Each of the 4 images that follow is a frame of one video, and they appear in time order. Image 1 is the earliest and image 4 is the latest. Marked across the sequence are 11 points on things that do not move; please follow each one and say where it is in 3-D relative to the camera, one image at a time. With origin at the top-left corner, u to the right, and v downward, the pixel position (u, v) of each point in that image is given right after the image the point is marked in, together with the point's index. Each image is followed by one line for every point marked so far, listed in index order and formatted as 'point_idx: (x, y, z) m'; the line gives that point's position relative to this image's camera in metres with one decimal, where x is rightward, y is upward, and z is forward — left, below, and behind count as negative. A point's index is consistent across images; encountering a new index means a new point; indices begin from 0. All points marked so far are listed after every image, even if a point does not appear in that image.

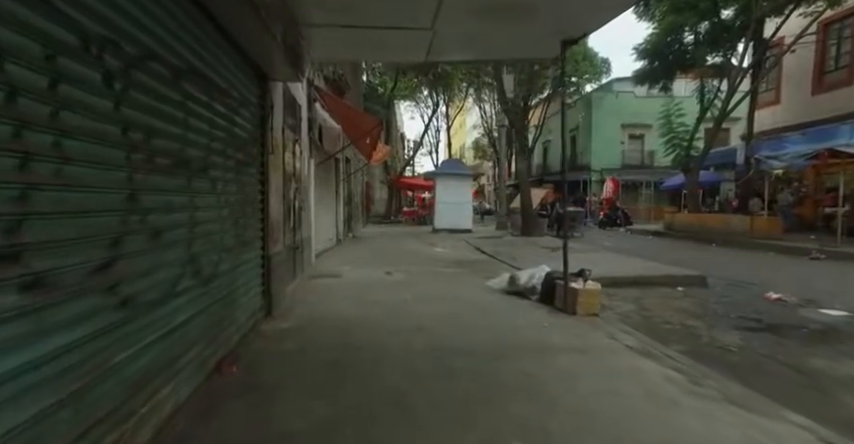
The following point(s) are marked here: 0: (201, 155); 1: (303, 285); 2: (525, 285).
0: (-1.8, +0.5, +3.9) m
1: (-2.4, -1.2, +9.2) m
2: (+1.6, -1.1, +8.1) m
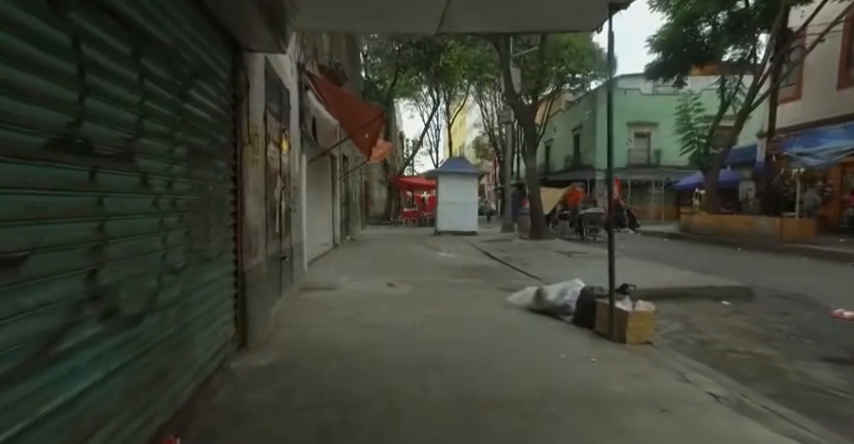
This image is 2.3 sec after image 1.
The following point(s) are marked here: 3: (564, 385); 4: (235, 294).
0: (-1.7, +0.5, +2.6) m
1: (-2.2, -1.3, +7.9) m
2: (+1.8, -1.2, +6.8) m
3: (+1.2, -1.4, +4.2) m
4: (-2.0, -0.7, +5.0) m
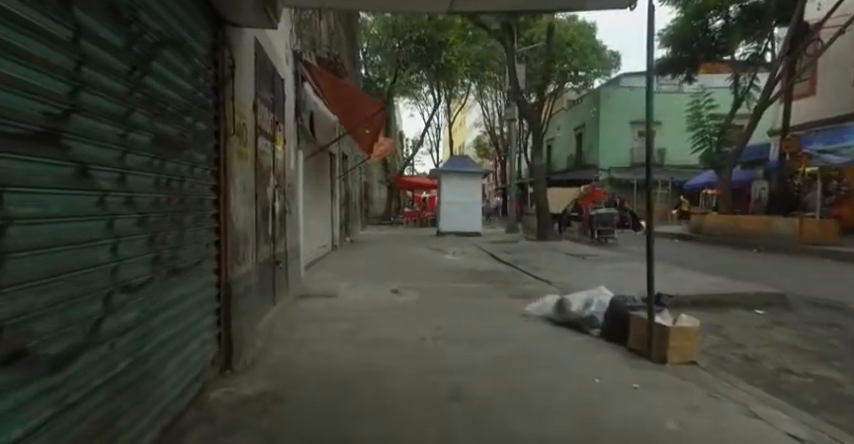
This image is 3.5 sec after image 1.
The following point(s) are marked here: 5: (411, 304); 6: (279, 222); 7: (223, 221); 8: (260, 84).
0: (-1.5, +0.4, +1.9) m
1: (-2.1, -1.3, +7.2) m
2: (+1.9, -1.2, +6.1) m
3: (+1.3, -1.5, +3.5) m
4: (-1.9, -0.8, +4.3) m
5: (-0.3, -1.3, +7.9) m
6: (-2.2, 0.0, +7.3) m
7: (-1.9, 0.0, +4.5) m
8: (-2.1, +1.7, +6.0) m
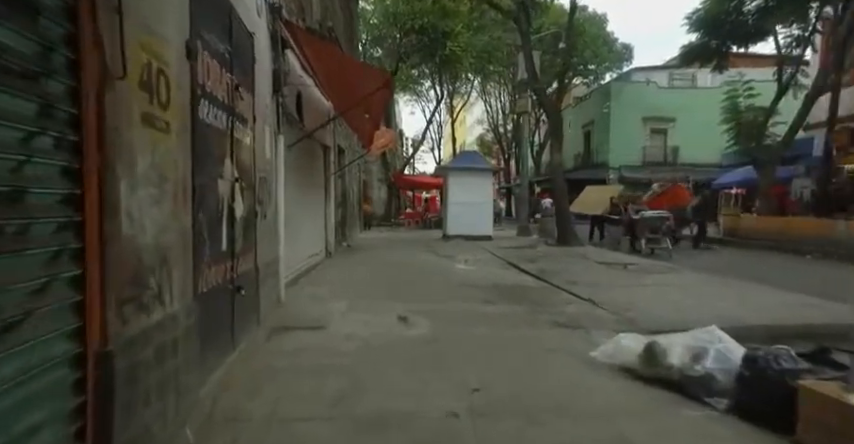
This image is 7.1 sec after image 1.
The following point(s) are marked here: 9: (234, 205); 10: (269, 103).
0: (-1.3, +0.4, -0.2) m
1: (-1.9, -1.4, +5.1) m
2: (+2.2, -1.3, +4.1) m
3: (+1.6, -1.5, +1.4) m
4: (-1.6, -0.9, +2.3) m
5: (0.0, -1.4, +5.8) m
6: (-2.0, -0.1, +5.3) m
7: (-1.6, -0.1, +2.4) m
8: (-1.8, +1.7, +3.9) m
9: (-1.9, +0.2, +4.9) m
10: (-2.2, +1.7, +6.9) m
